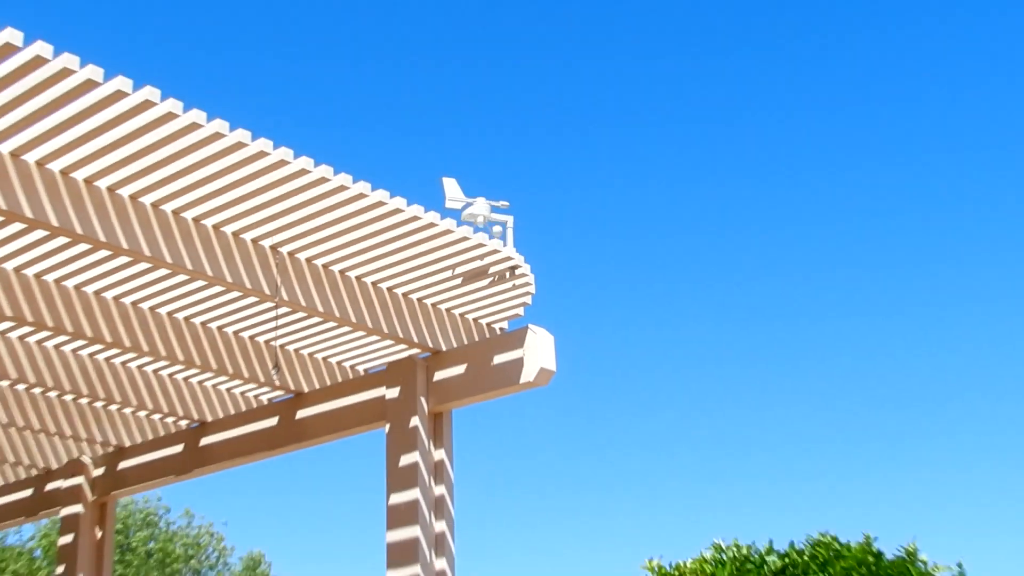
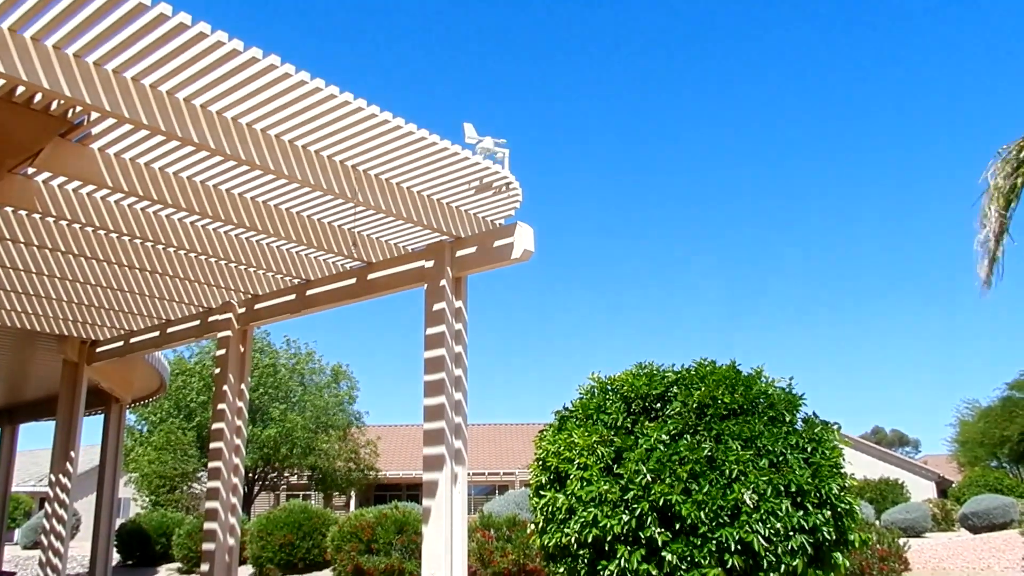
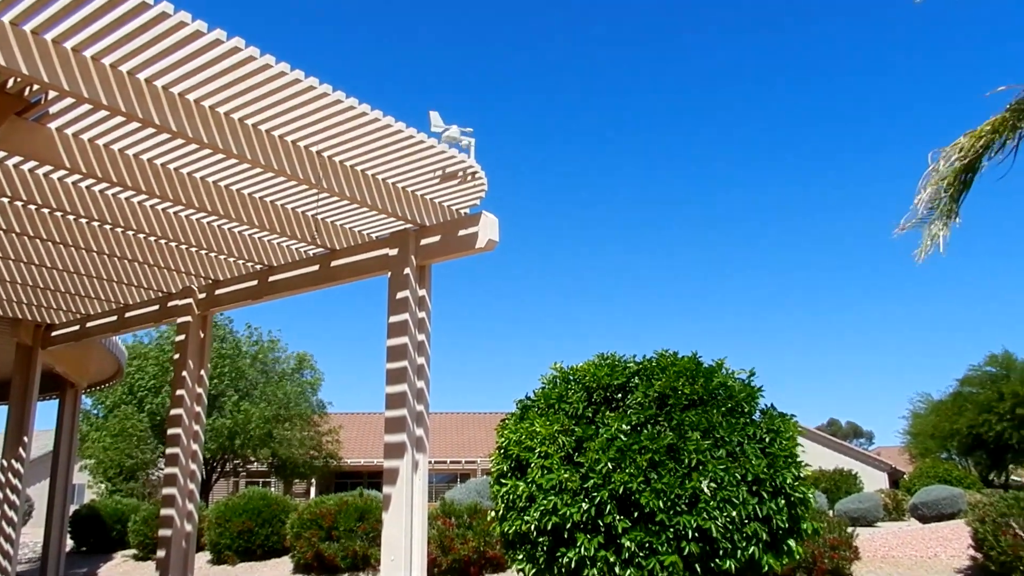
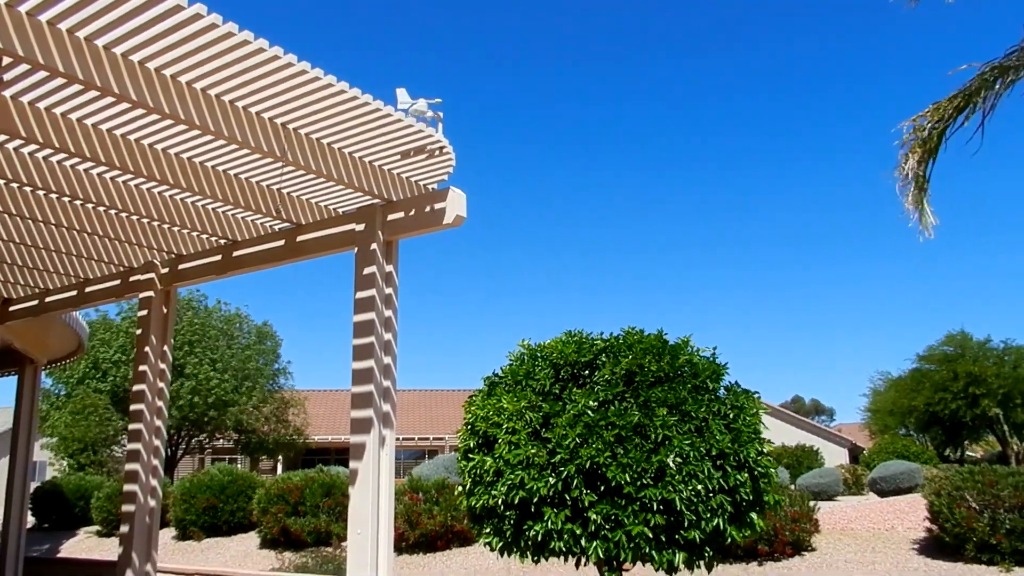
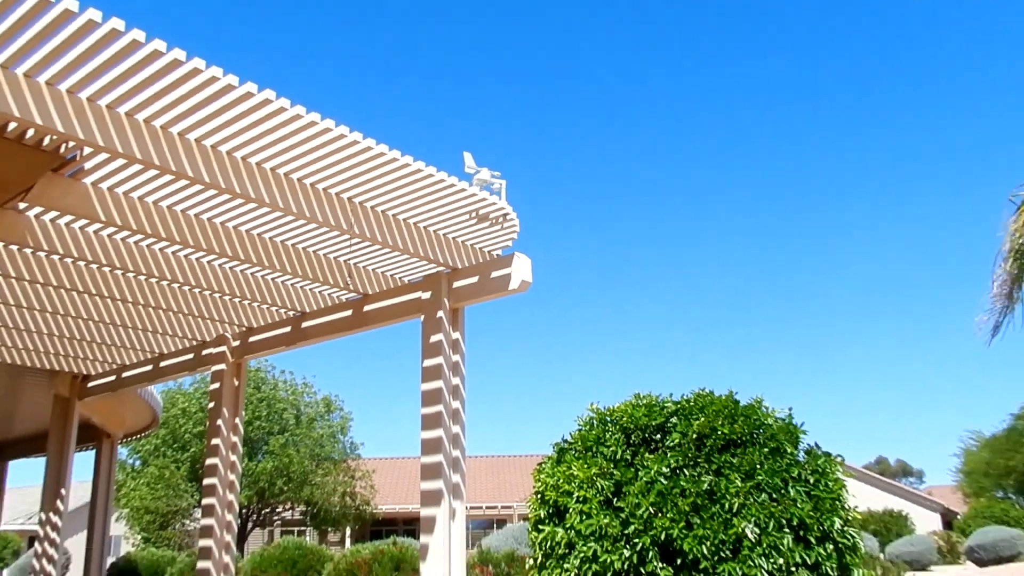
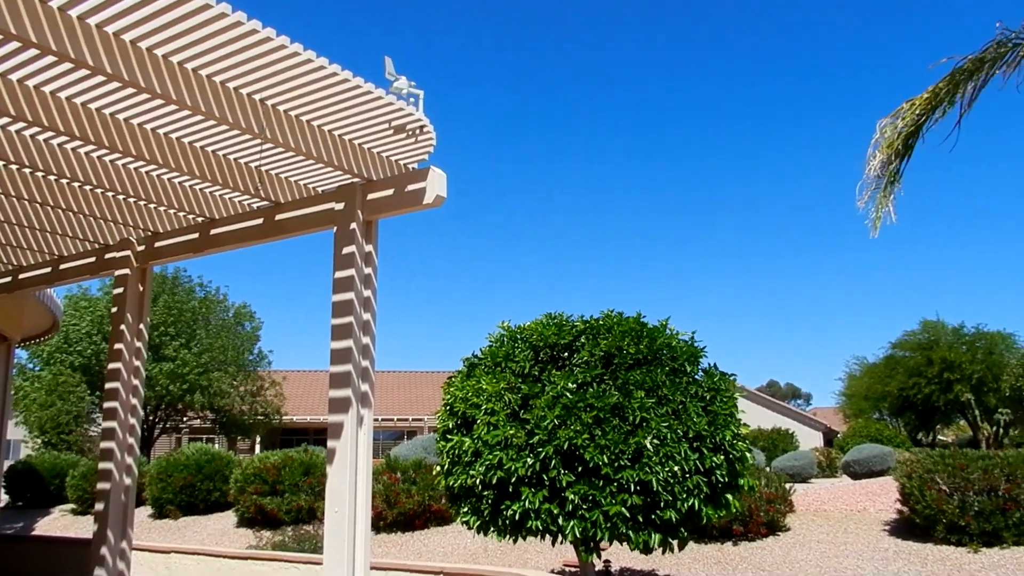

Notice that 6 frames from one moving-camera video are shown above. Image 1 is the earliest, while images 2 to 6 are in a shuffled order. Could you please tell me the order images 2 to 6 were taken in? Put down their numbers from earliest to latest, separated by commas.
5, 2, 3, 4, 6
